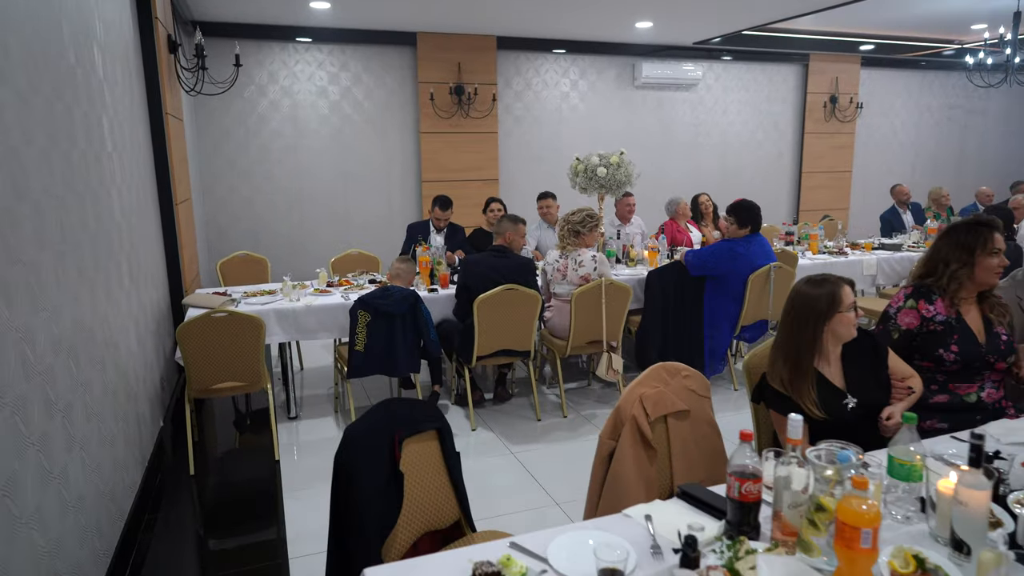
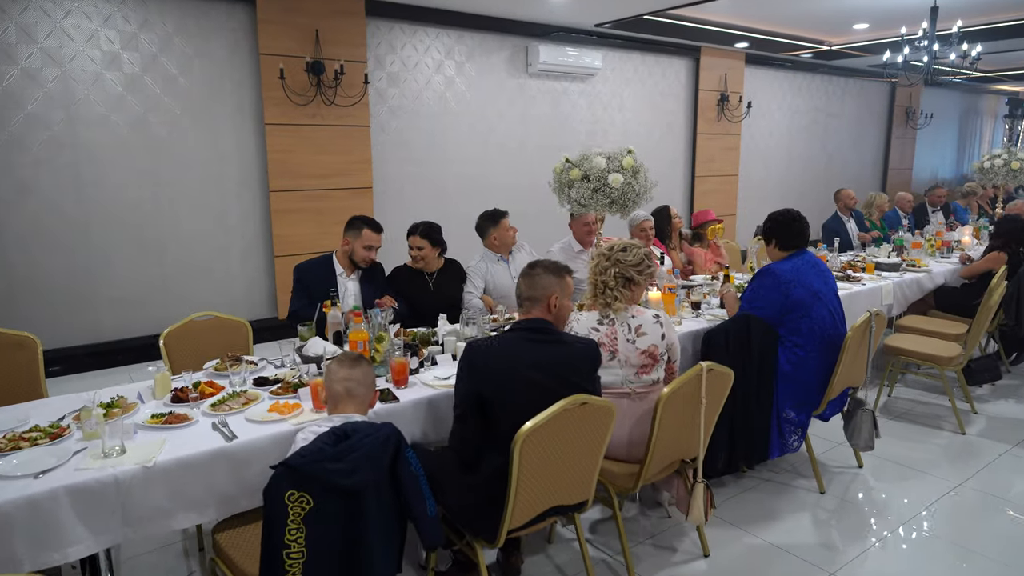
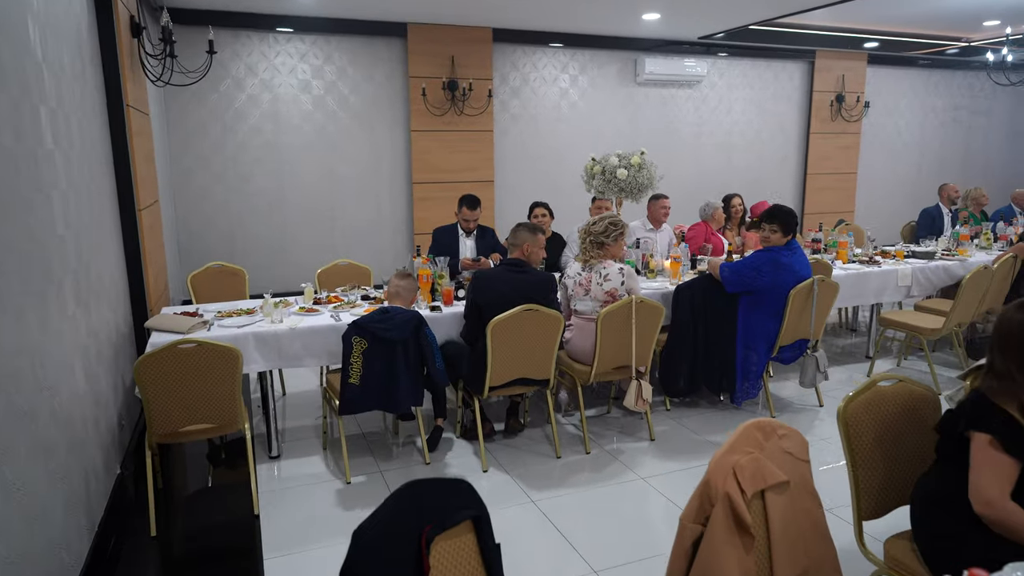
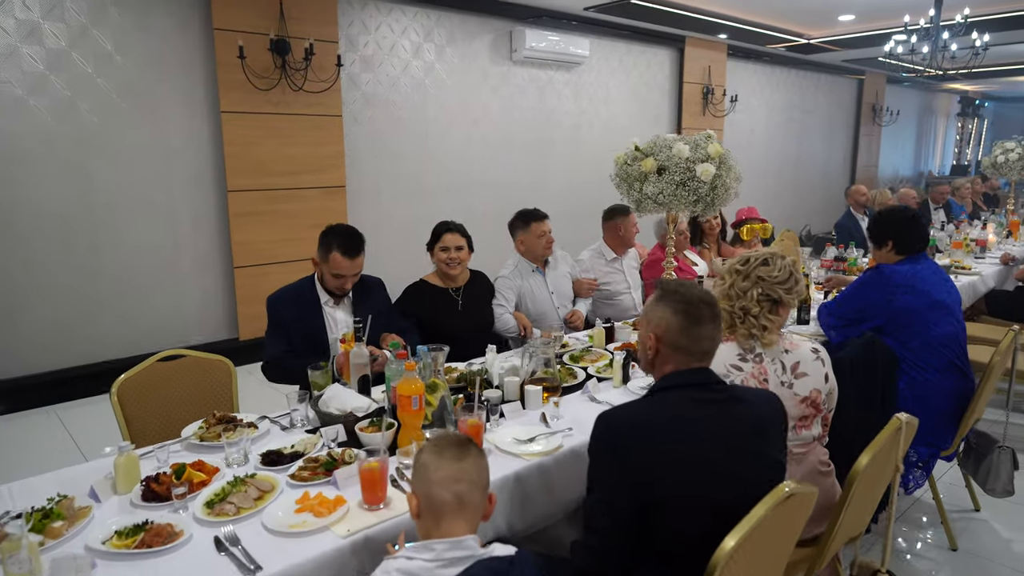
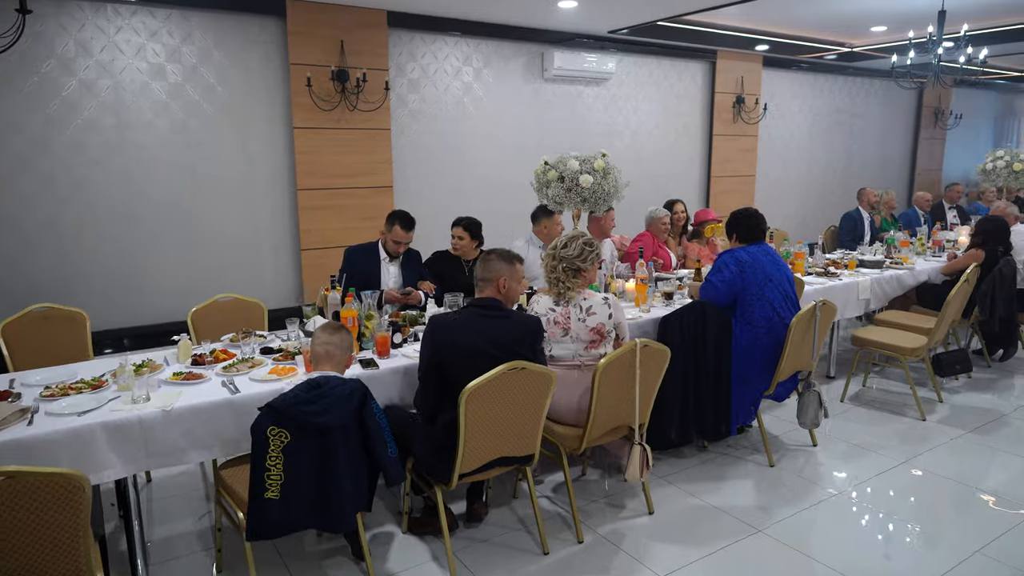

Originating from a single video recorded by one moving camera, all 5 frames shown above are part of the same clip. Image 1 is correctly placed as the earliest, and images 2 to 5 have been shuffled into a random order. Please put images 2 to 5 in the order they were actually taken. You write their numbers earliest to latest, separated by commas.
3, 5, 2, 4
